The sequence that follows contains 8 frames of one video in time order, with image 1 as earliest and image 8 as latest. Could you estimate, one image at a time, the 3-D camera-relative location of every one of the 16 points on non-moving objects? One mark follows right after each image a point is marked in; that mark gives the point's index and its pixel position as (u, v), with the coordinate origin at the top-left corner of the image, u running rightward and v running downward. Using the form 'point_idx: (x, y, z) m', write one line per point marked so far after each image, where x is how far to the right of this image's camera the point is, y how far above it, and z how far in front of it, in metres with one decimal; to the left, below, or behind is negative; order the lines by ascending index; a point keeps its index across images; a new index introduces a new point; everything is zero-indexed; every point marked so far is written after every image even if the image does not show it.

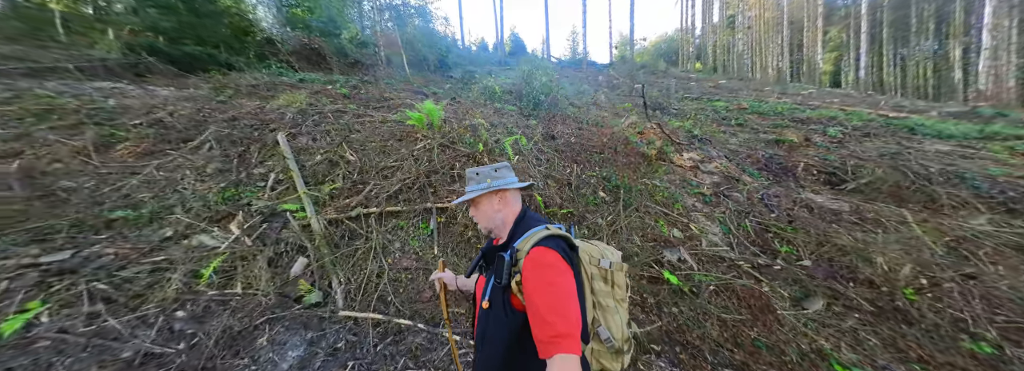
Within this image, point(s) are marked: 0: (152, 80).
0: (-7.4, +2.2, +5.4) m
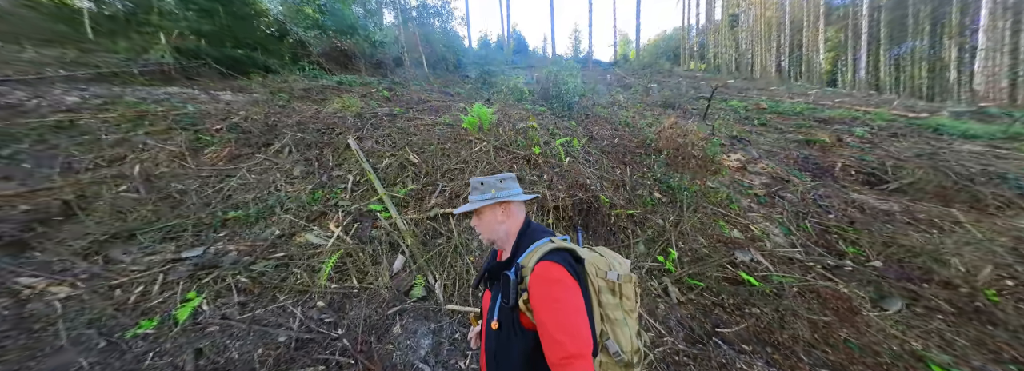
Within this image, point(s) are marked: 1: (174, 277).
0: (-6.7, +2.2, +5.6) m
1: (-2.4, -0.6, +1.8) m
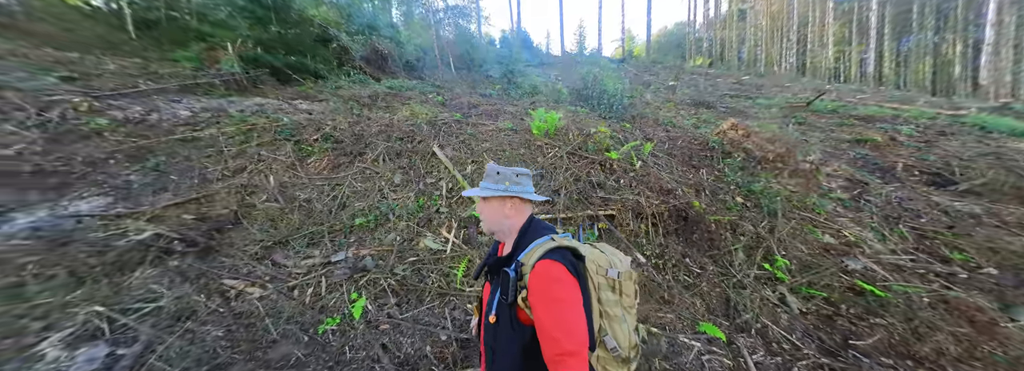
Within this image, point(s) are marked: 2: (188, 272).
0: (-5.5, +2.2, +6.0) m
1: (-1.4, -0.7, +2.0) m
2: (-2.4, -0.7, +2.0) m
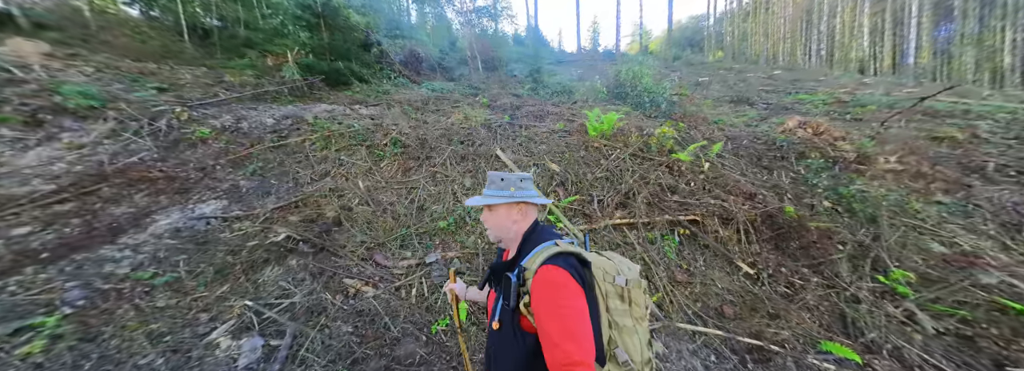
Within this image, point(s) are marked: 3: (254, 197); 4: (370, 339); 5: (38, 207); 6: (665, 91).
0: (-4.5, +2.2, +6.3) m
1: (-0.6, -0.8, +2.1) m
2: (-1.6, -0.7, +2.2) m
3: (-2.7, -0.1, +2.8) m
4: (-1.0, -1.0, +1.8) m
5: (-4.2, -0.2, +2.4) m
6: (+4.6, +2.9, +8.1) m
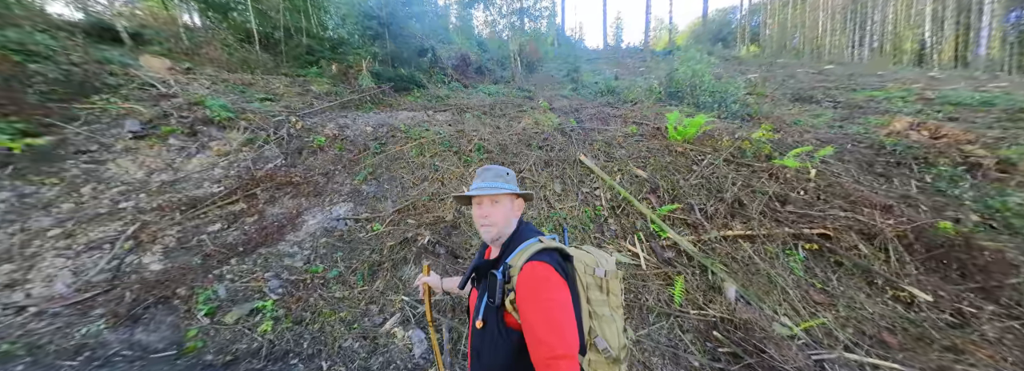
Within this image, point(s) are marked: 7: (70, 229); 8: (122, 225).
0: (-3.0, +2.1, +6.8) m
1: (+0.4, -0.9, +2.3) m
2: (-0.6, -0.8, +2.4) m
3: (-1.6, -0.2, +3.1) m
4: (0.0, -1.1, +1.9) m
5: (-3.1, -0.2, +2.8) m
6: (+6.3, +2.8, +7.6) m
7: (-4.0, -0.4, +2.4) m
8: (-3.7, -0.4, +2.5) m
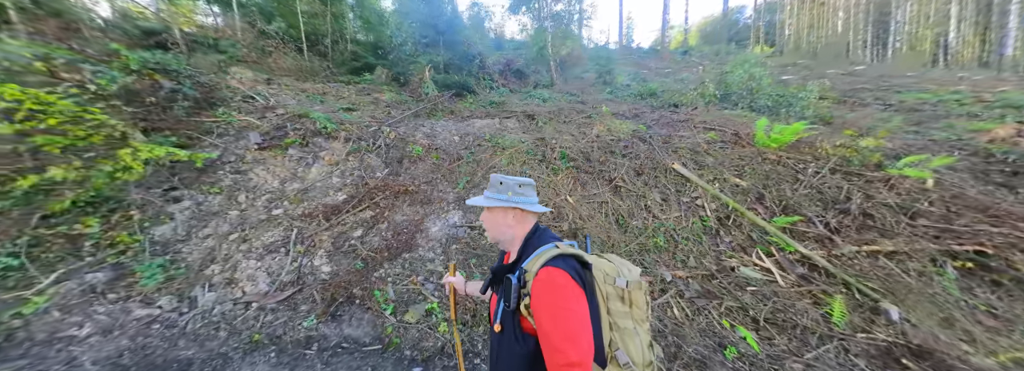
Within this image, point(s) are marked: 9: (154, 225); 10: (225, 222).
0: (-1.5, +2.1, +7.1) m
1: (+1.6, -1.0, +2.3) m
2: (+0.6, -0.9, +2.5) m
3: (-0.4, -0.3, +3.3) m
4: (+1.2, -1.2, +2.0) m
5: (-1.9, -0.3, +3.1) m
6: (+7.8, +2.6, +7.3) m
7: (-2.8, -0.5, +2.7) m
8: (-2.4, -0.5, +2.8) m
9: (-3.5, -0.4, +2.6) m
10: (-3.0, -0.4, +2.8) m
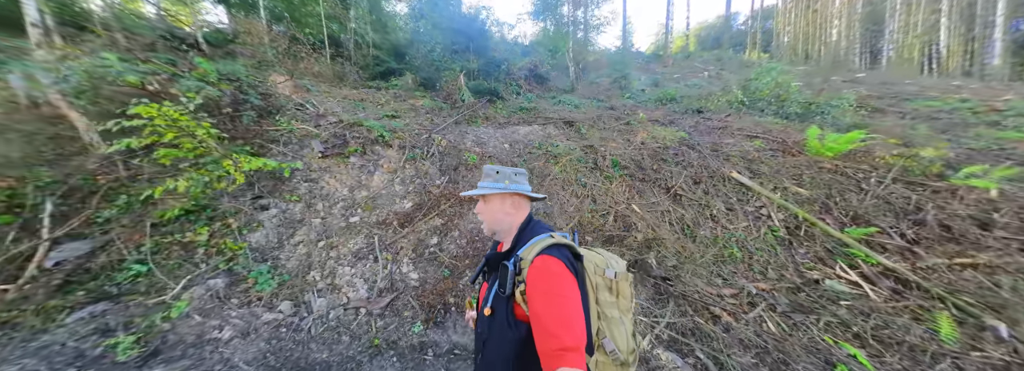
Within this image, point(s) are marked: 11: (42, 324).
0: (-0.6, +1.9, +7.2) m
1: (+2.4, -1.1, +2.4) m
2: (+1.4, -1.0, +2.6) m
3: (+0.4, -0.4, +3.4) m
4: (+2.0, -1.3, +2.1) m
5: (-1.1, -0.4, +3.2) m
6: (+8.7, +2.5, +7.2) m
7: (-1.9, -0.6, +2.9) m
8: (-1.6, -0.6, +2.9) m
9: (-2.7, -0.5, +2.8) m
10: (-2.2, -0.5, +3.0) m
11: (-3.1, -0.9, +1.7) m
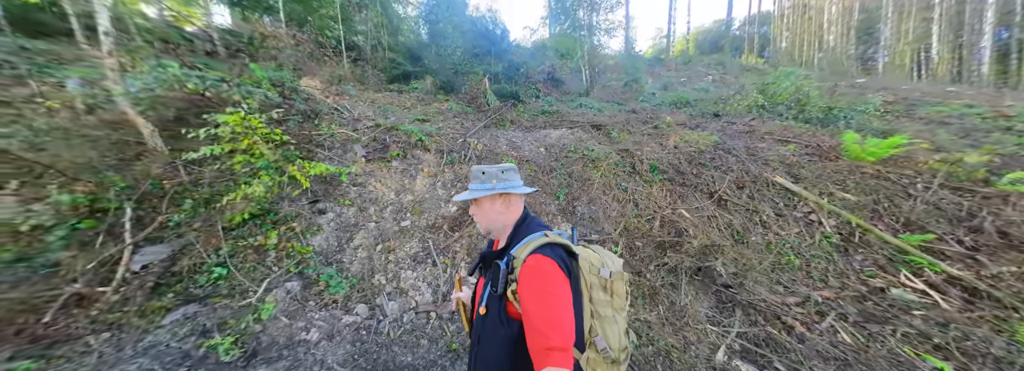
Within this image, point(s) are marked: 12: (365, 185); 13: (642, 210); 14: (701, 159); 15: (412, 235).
0: (+0.1, +1.9, +7.2) m
1: (+2.9, -1.2, +2.4) m
2: (+2.0, -1.1, +2.6) m
3: (+1.0, -0.5, +3.4) m
4: (+2.6, -1.4, +2.1) m
5: (-0.5, -0.5, +3.3) m
6: (+9.4, +2.4, +7.1) m
7: (-1.4, -0.7, +2.9) m
8: (-1.0, -0.6, +3.0) m
9: (-2.1, -0.5, +2.8) m
10: (-1.6, -0.5, +3.0) m
11: (-2.5, -1.0, +1.8) m
12: (-2.1, 0.0, +3.7) m
13: (+1.8, -0.3, +3.6) m
14: (+3.1, +0.4, +4.4) m
15: (-1.2, -0.6, +3.1) m
